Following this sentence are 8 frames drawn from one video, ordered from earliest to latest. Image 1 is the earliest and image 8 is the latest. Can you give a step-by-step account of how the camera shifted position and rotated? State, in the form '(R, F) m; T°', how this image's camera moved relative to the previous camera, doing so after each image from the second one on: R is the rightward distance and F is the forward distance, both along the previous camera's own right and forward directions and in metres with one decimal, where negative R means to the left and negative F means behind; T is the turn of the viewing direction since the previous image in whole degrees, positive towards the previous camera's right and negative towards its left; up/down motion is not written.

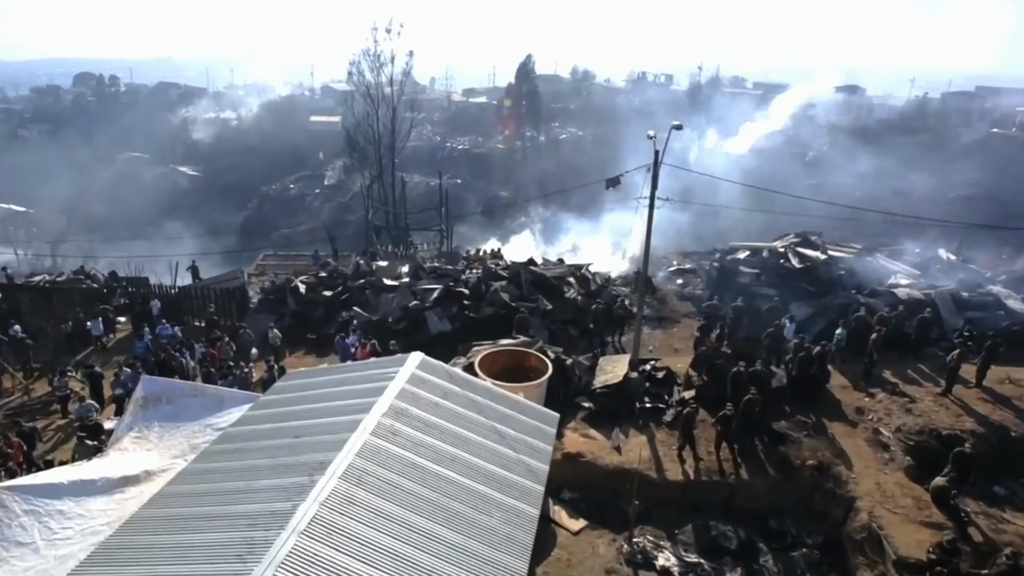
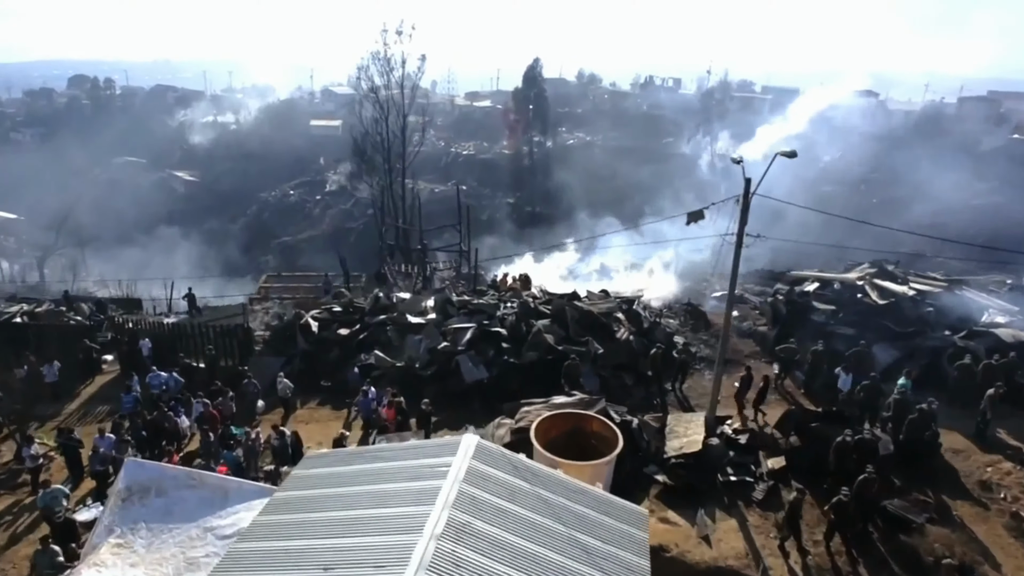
(-0.9, +1.9) m; 0°
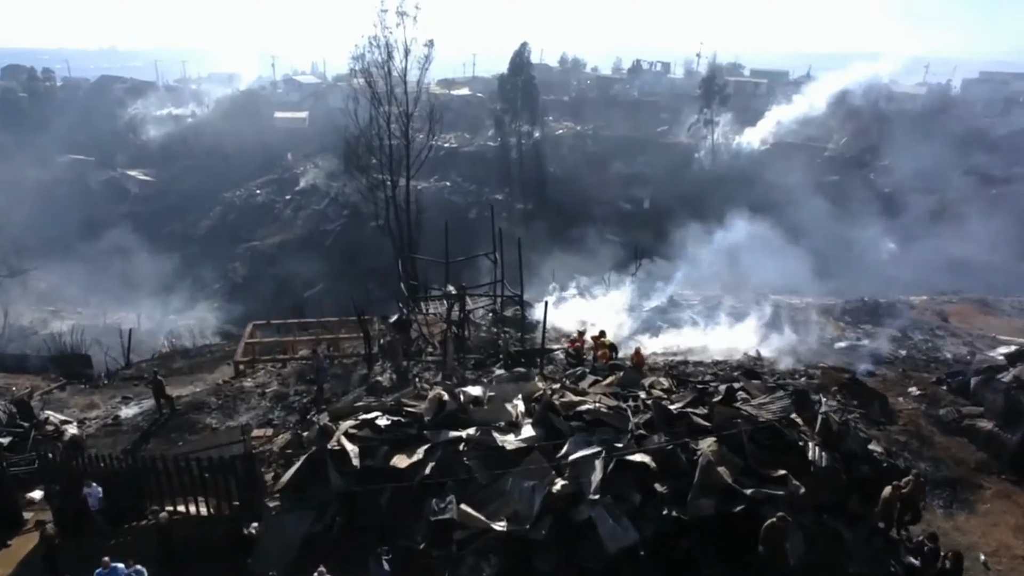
(-2.3, +4.4) m; +3°
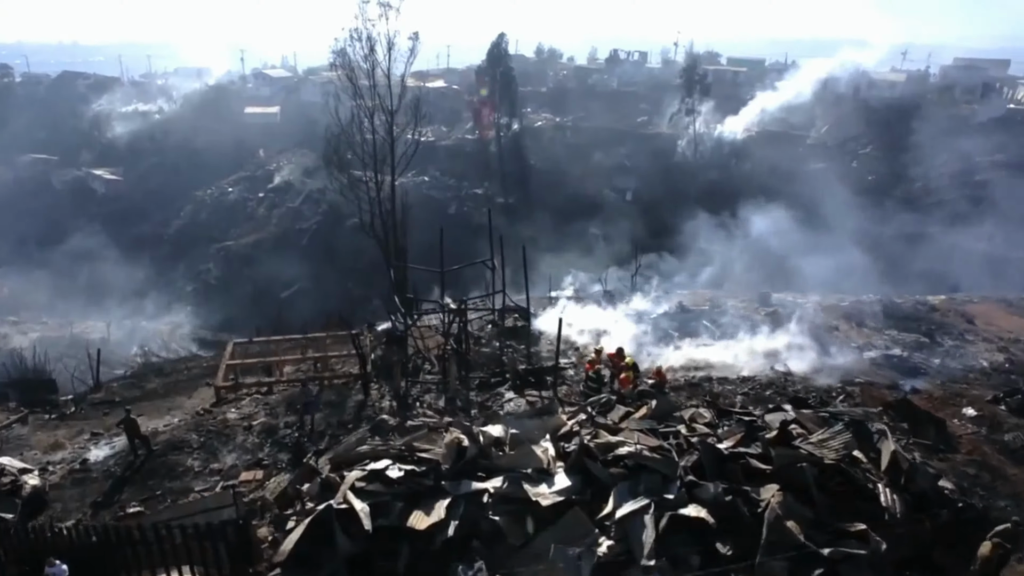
(-0.6, +1.2) m; +2°
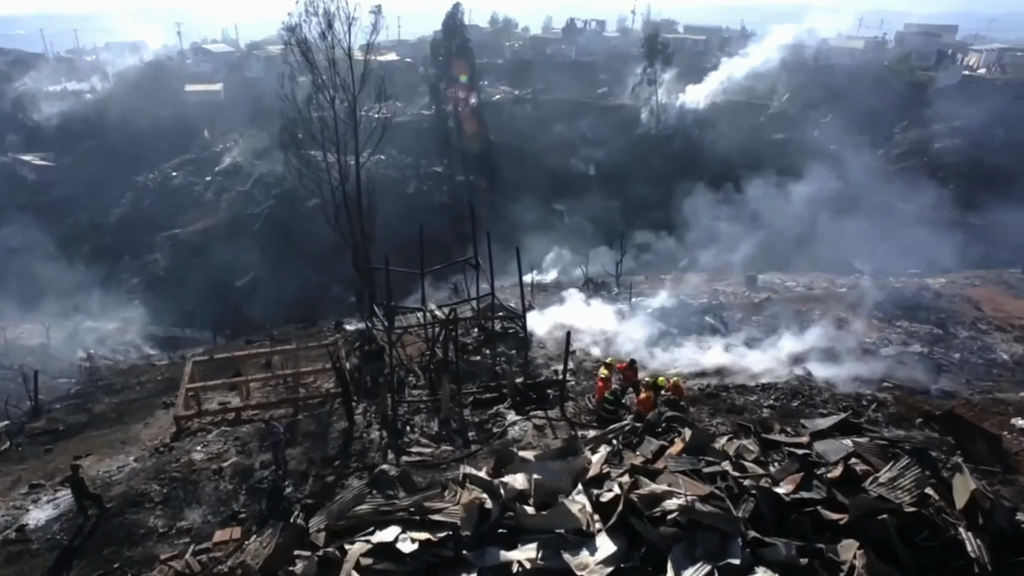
(-0.7, +1.4) m; +4°
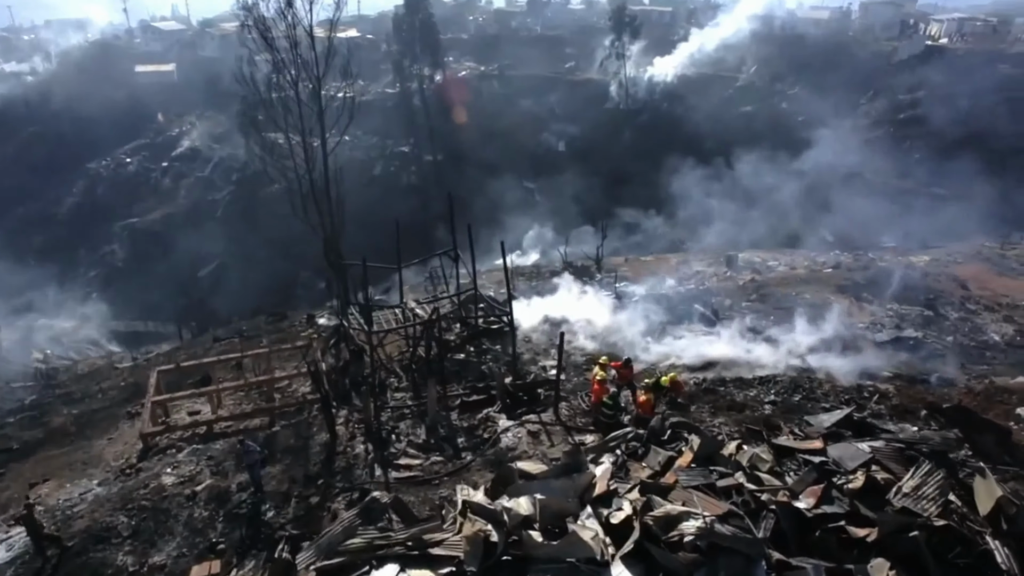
(-0.3, +0.7) m; +3°
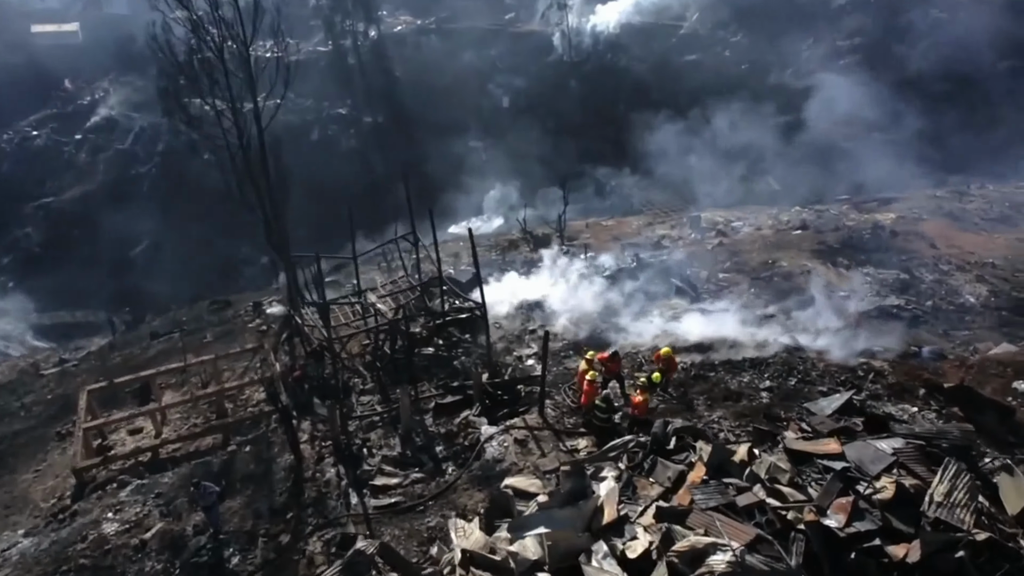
(-0.4, +1.0) m; +5°
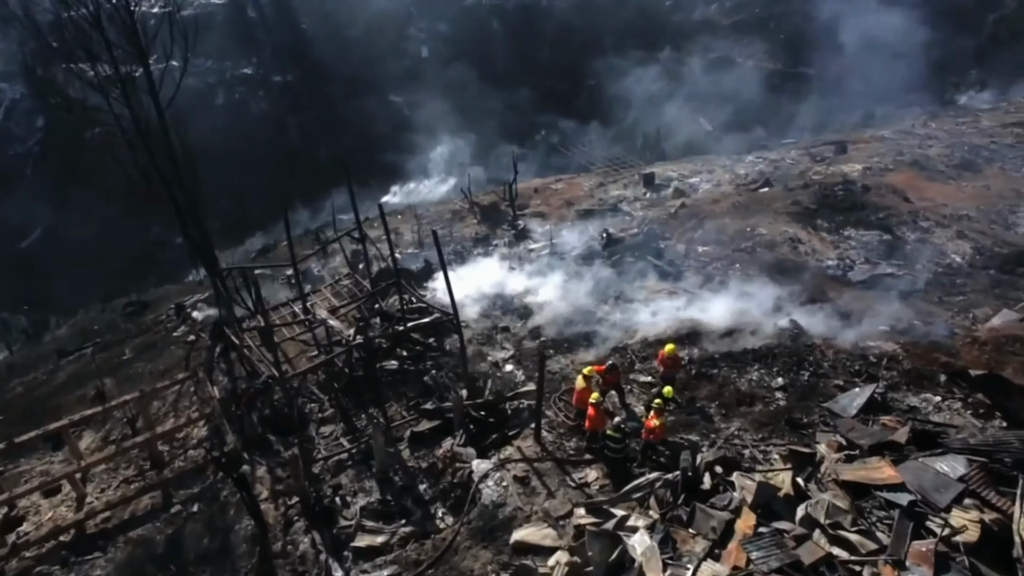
(-0.7, +1.5) m; +6°
